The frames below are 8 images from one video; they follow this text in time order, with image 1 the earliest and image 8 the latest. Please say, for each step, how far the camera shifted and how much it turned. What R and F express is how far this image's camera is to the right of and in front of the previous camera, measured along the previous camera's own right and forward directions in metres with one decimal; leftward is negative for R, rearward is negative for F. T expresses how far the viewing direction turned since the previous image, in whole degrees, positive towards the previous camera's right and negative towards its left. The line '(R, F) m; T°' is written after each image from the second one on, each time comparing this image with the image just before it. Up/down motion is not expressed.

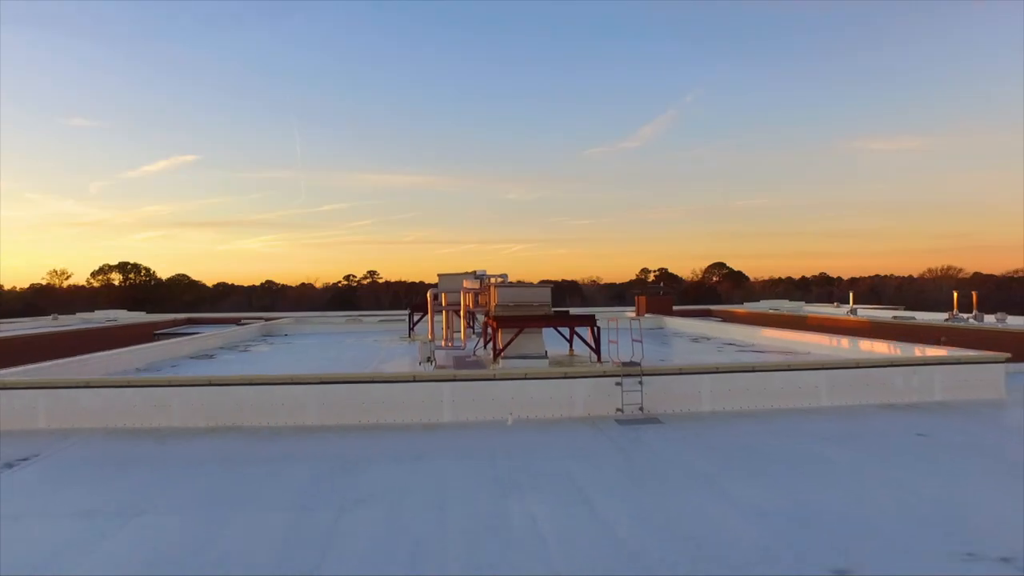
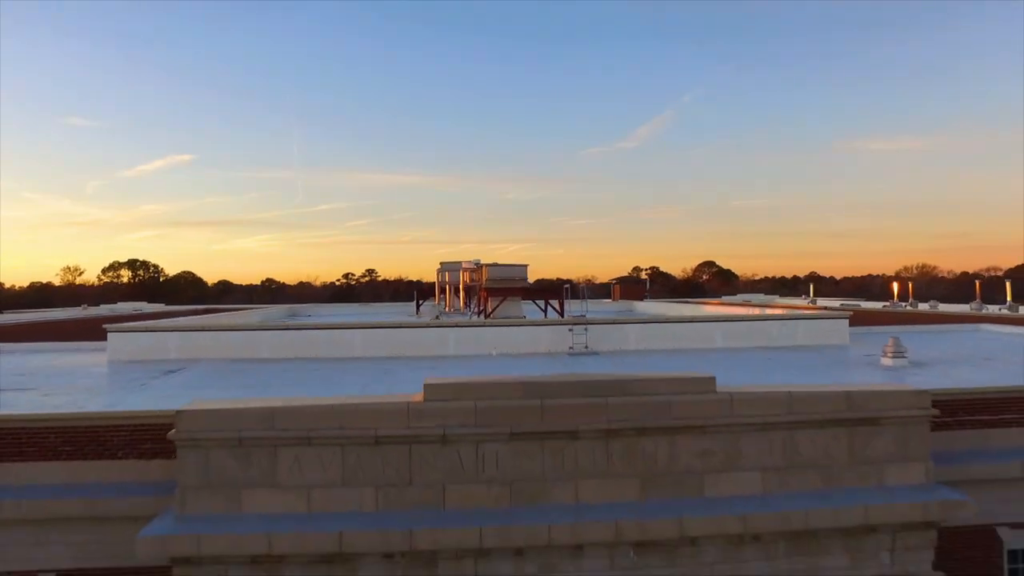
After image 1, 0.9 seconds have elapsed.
(+0.4, -7.1) m; 0°
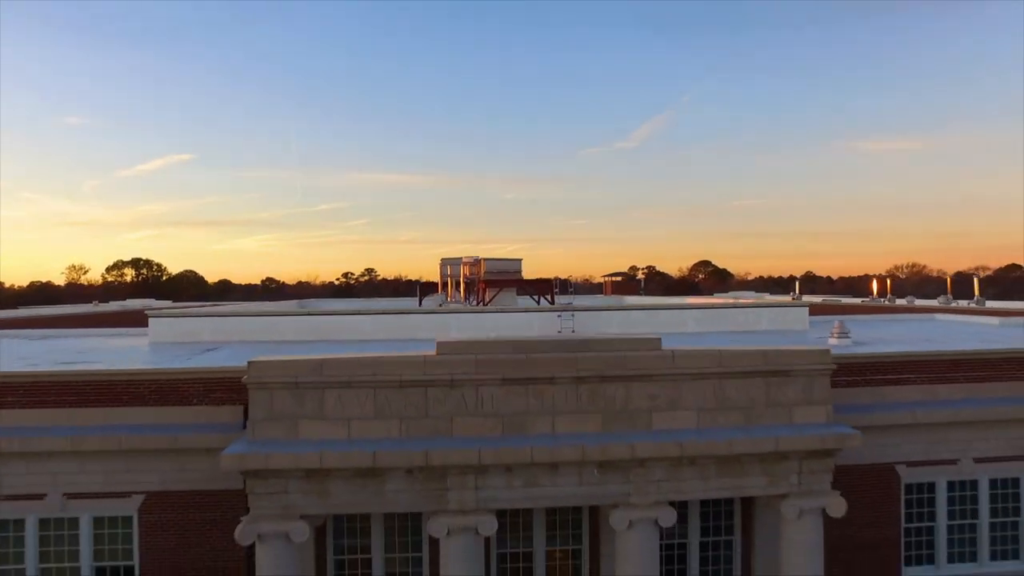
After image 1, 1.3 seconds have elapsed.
(+0.1, -2.9) m; 0°
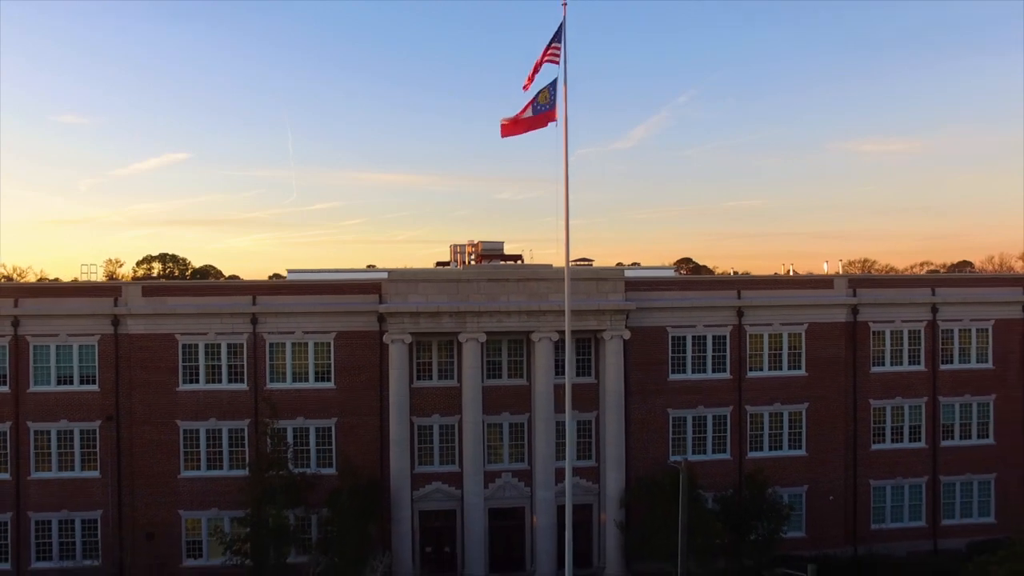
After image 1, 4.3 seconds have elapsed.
(+0.7, -18.4) m; 0°
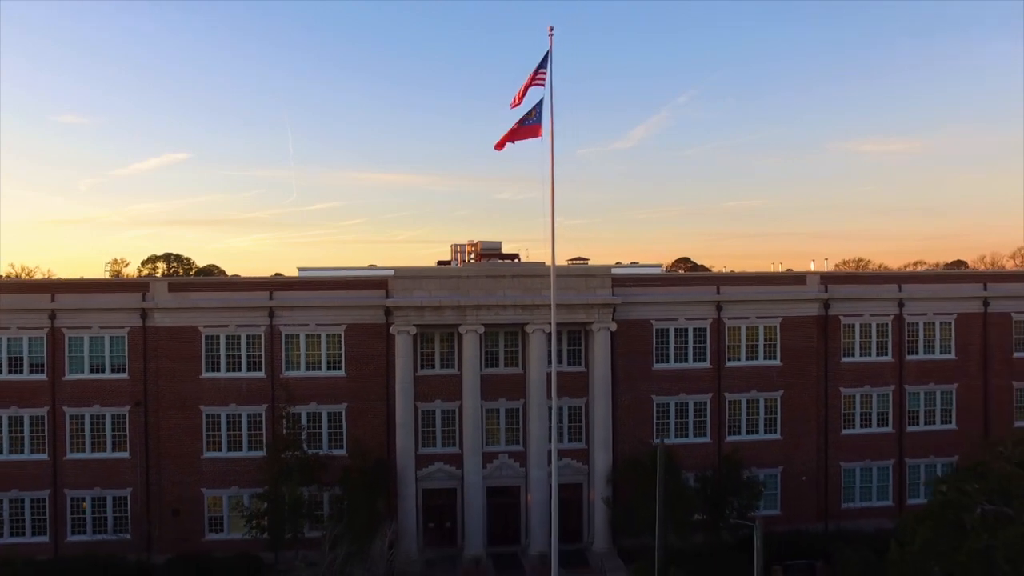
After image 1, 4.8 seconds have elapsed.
(+0.2, -2.8) m; 0°
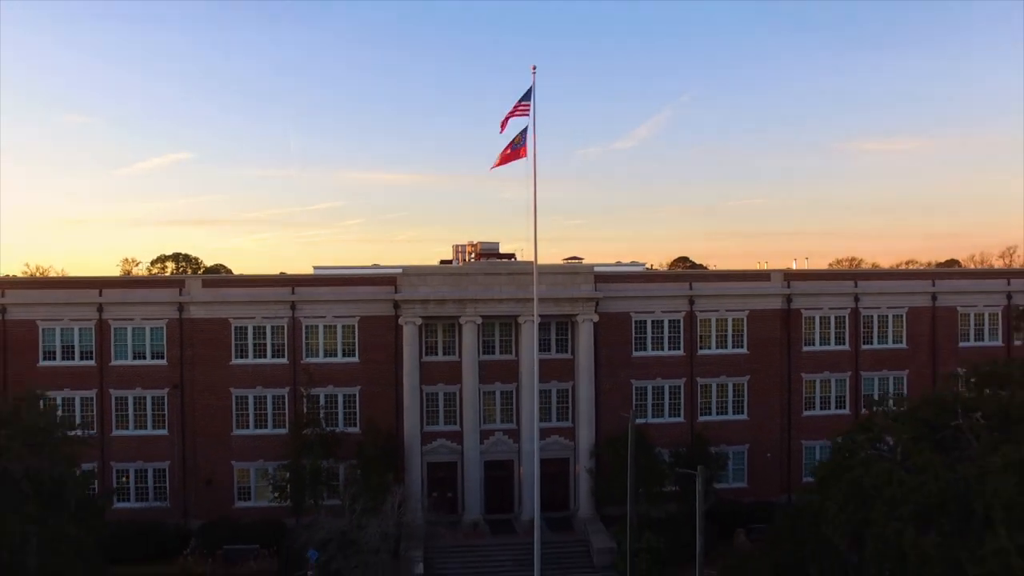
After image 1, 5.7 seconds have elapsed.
(+0.4, -4.4) m; 0°
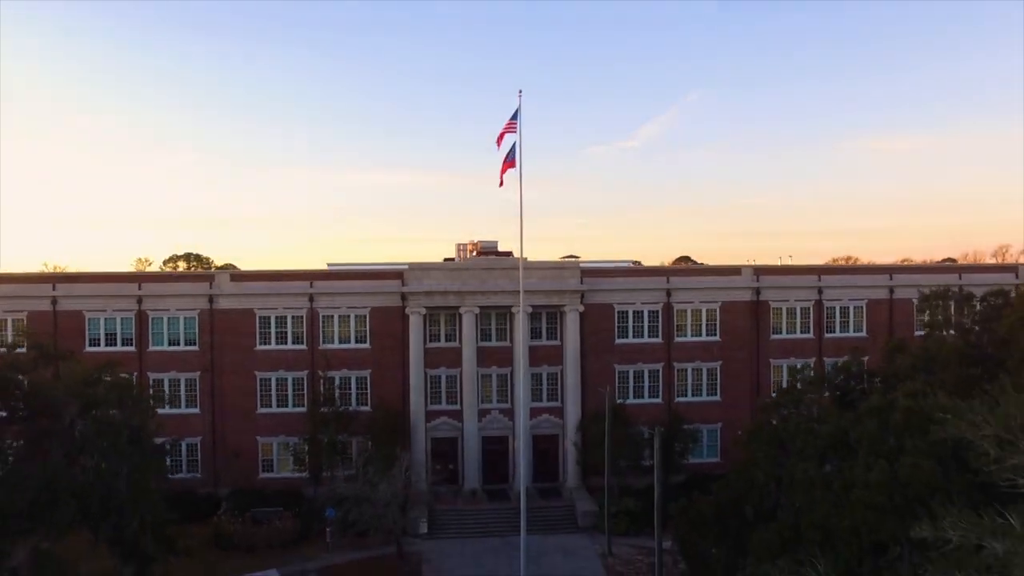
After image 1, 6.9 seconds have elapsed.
(+0.6, -4.6) m; 0°
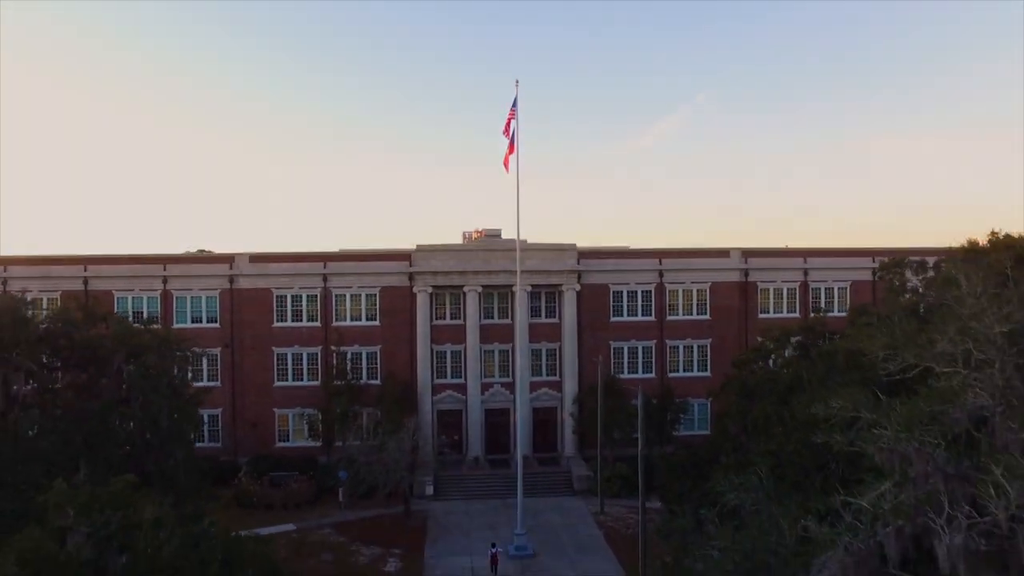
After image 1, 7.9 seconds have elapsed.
(+0.5, -2.8) m; -1°
